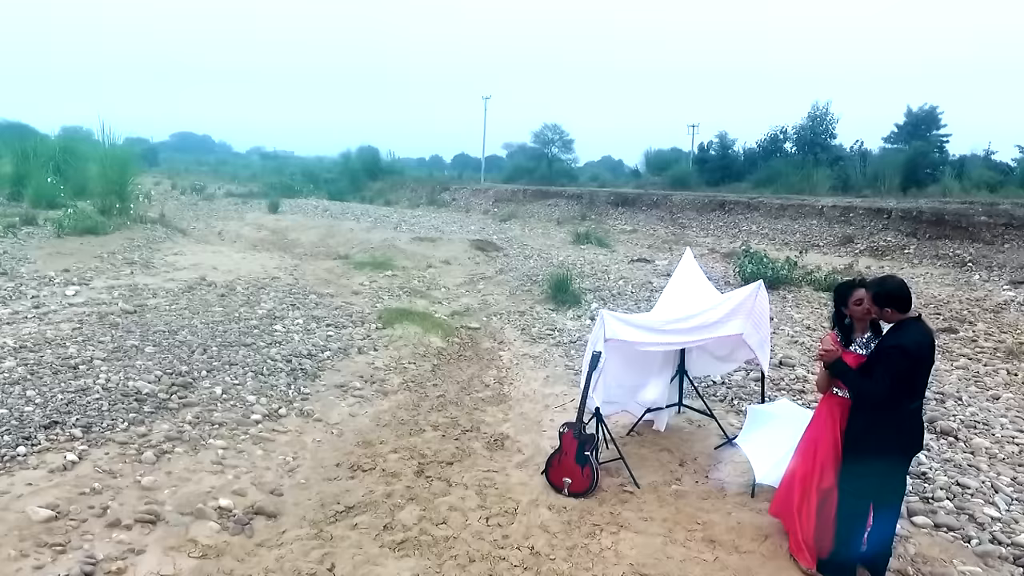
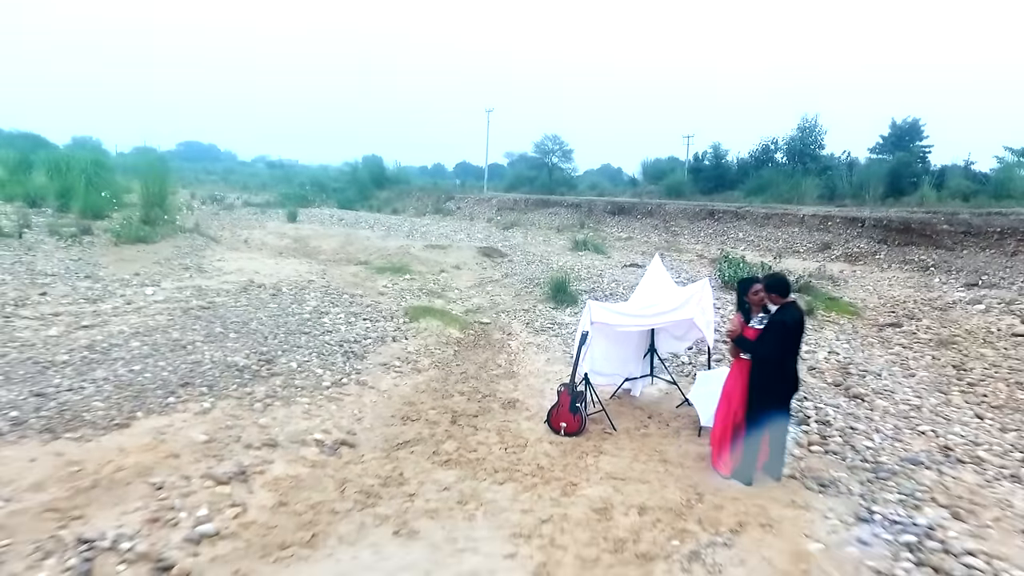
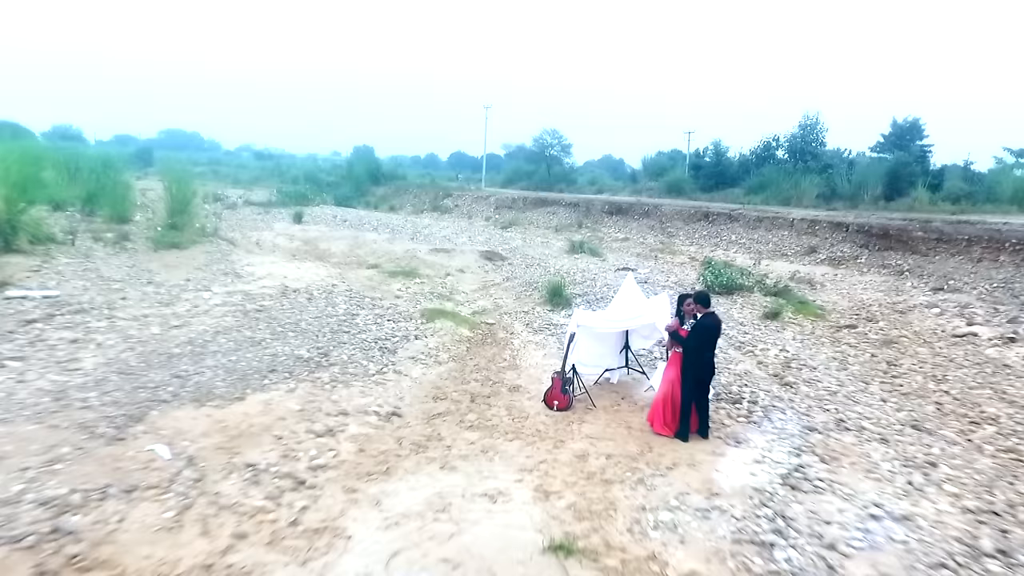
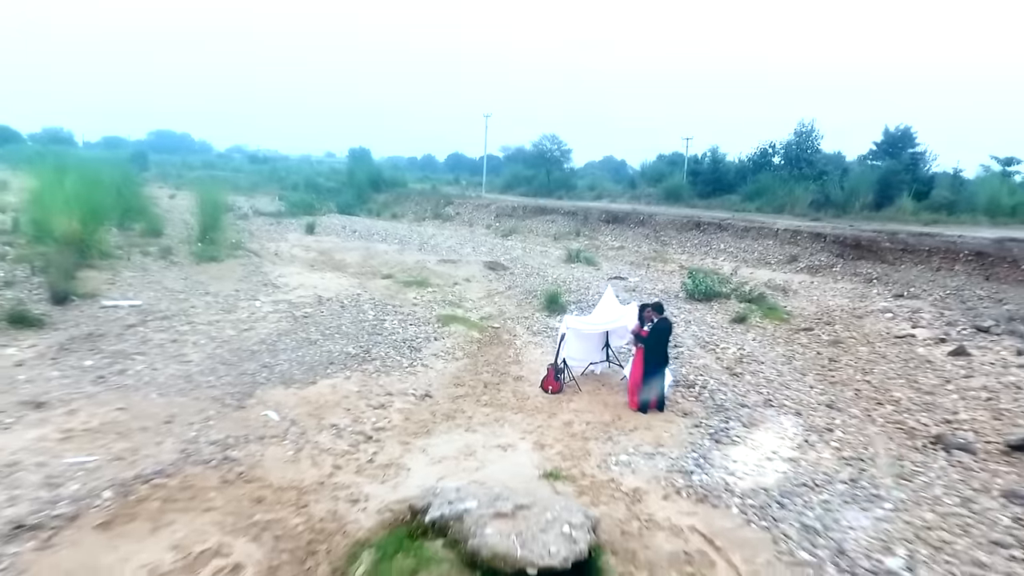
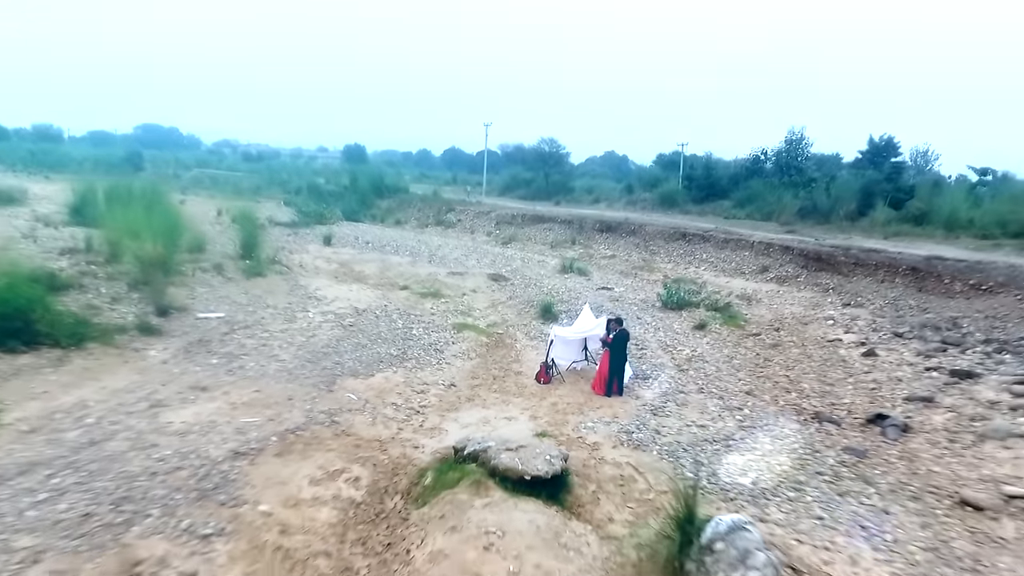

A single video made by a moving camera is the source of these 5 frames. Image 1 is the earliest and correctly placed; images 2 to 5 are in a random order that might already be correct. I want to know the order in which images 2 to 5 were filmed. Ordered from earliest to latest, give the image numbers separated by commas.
2, 3, 4, 5
